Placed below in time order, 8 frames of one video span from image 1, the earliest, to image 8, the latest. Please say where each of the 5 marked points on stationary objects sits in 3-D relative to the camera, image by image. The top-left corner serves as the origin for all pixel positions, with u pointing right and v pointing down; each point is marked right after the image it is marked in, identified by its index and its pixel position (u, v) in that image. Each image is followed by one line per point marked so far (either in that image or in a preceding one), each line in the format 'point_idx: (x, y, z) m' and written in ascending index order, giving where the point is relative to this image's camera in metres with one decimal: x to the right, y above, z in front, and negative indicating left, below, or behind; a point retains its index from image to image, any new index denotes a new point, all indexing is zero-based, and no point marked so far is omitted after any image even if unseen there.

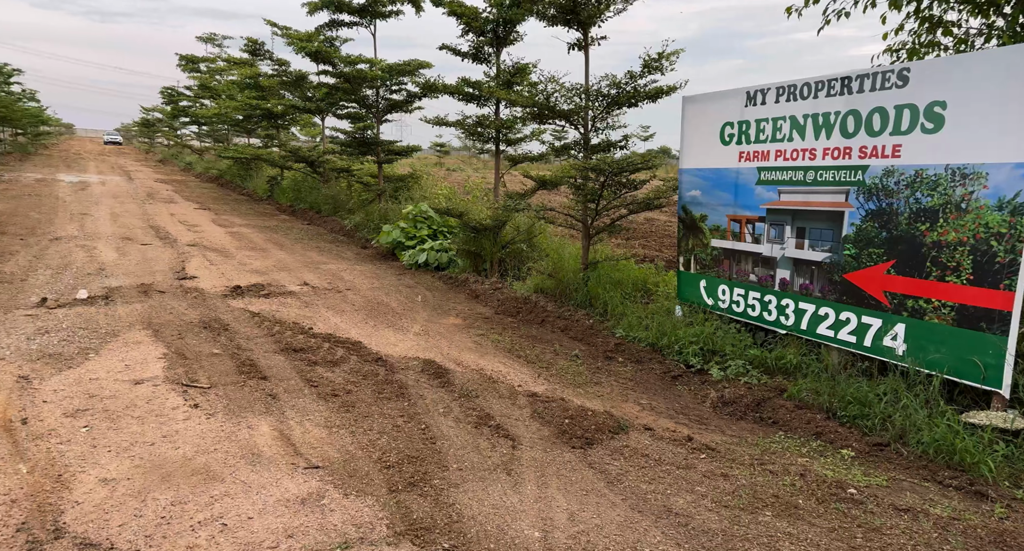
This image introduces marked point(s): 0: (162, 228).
0: (-6.6, +0.9, +12.9) m
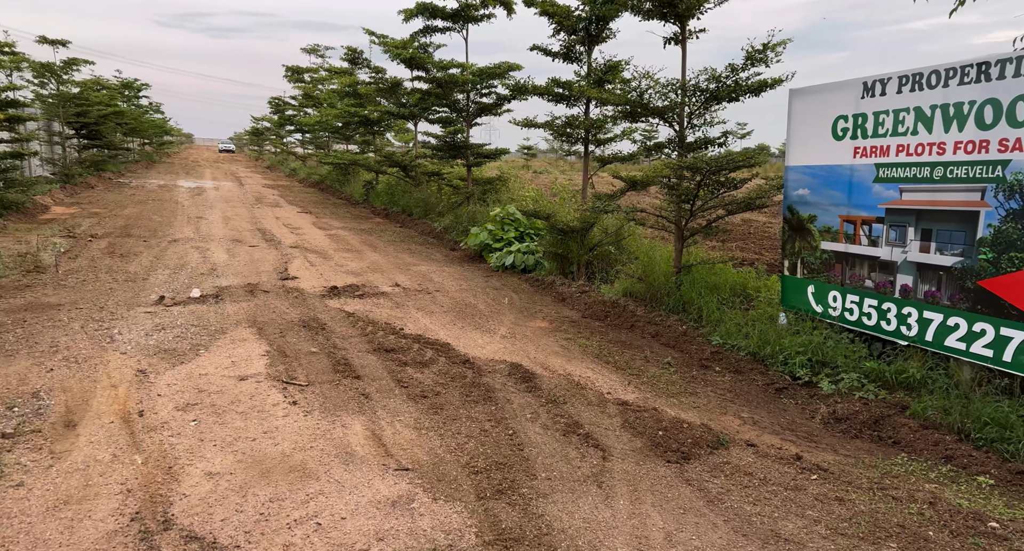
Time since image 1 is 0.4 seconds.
0: (-4.9, +0.9, +13.5) m
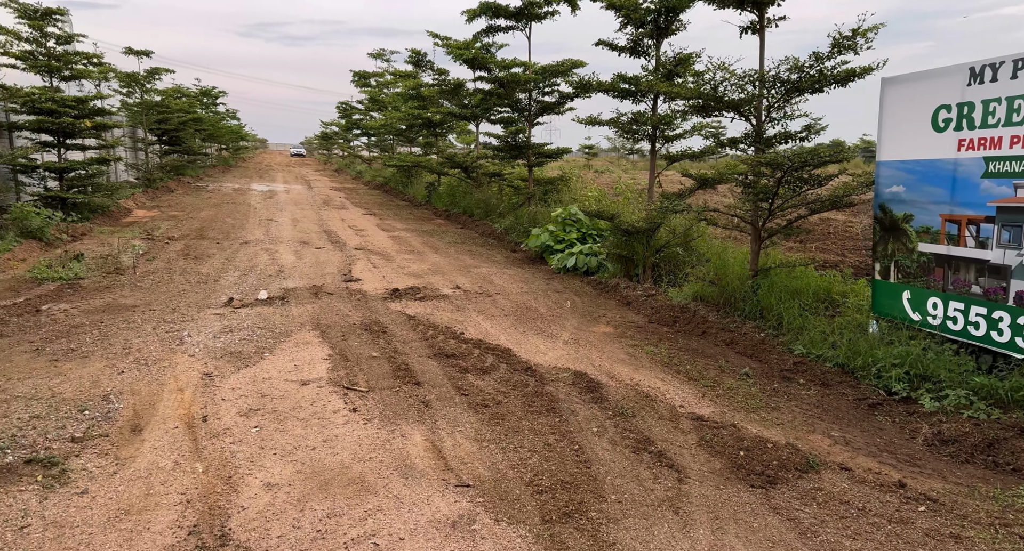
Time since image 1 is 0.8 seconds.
0: (-3.6, +0.9, +13.7) m
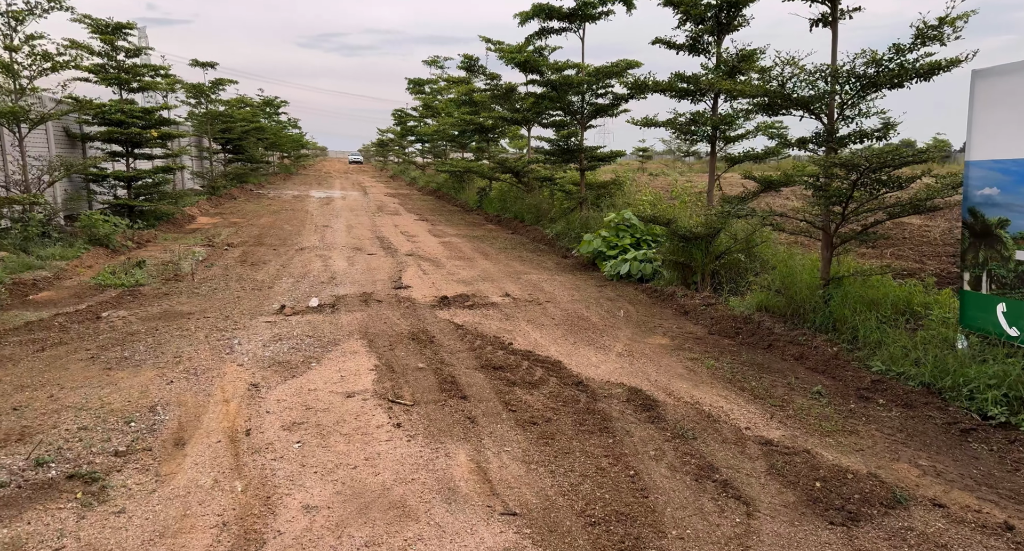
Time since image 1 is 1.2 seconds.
0: (-2.6, +0.8, +13.7) m
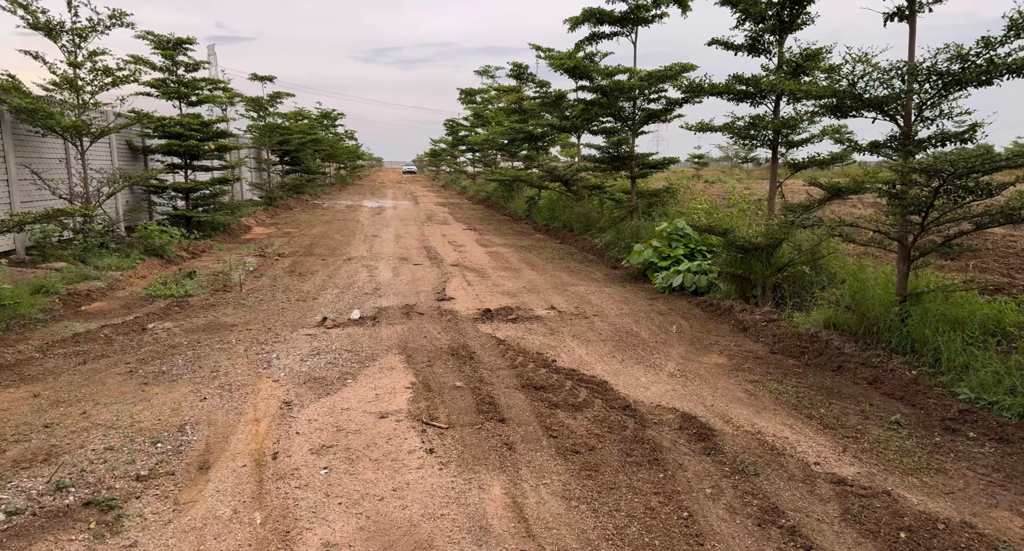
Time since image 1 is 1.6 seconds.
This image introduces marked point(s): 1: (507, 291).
0: (-1.6, +0.5, +13.6) m
1: (-0.1, -0.2, +9.1) m
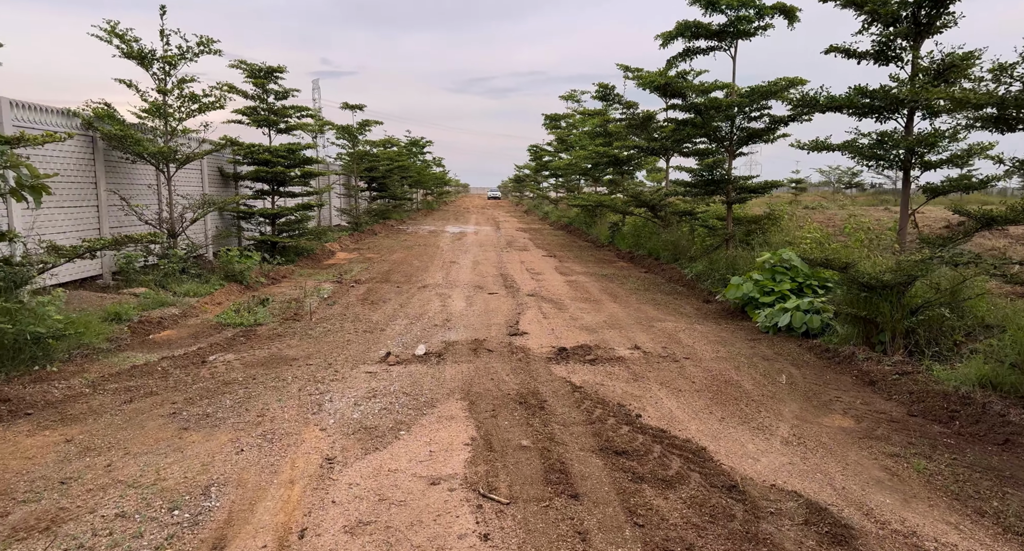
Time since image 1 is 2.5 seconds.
0: (0.0, 0.0, +13.0) m
1: (+1.0, -0.6, +8.4) m
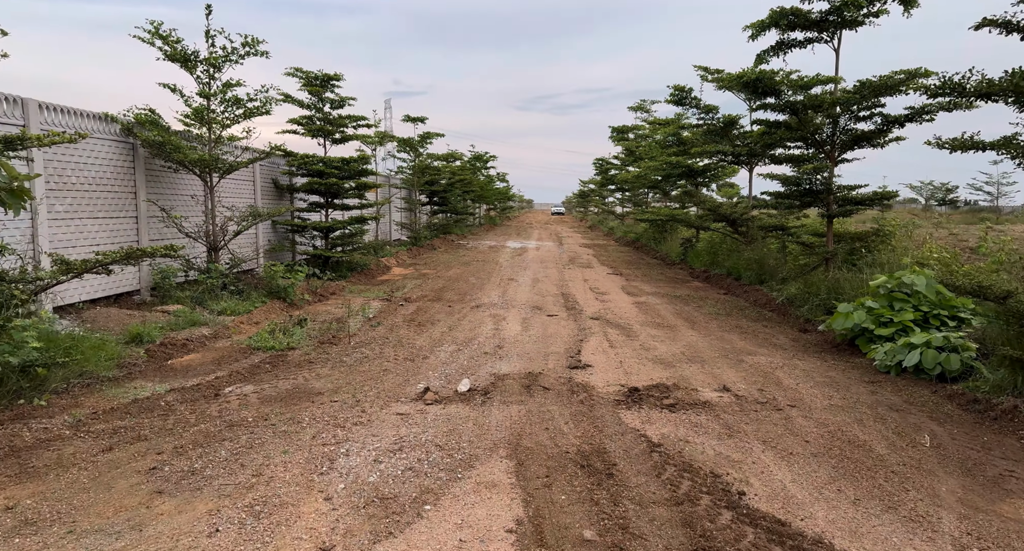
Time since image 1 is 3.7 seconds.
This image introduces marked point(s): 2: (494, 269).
0: (+1.1, -0.4, +11.9) m
1: (+1.6, -0.9, +7.1) m
2: (-0.5, +0.1, +16.8) m
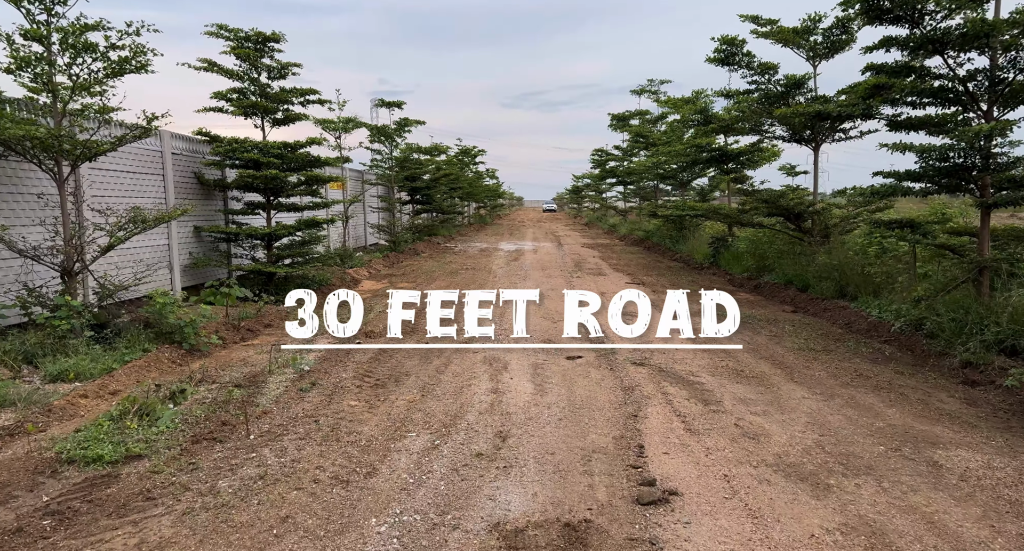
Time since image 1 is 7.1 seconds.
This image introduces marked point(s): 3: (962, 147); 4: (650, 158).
0: (+1.1, -0.6, +8.7) m
1: (+1.7, -1.1, +4.0) m
2: (-0.5, -0.1, +13.6) m
3: (+4.0, +1.2, +6.1) m
4: (+3.9, +3.4, +19.1) m
